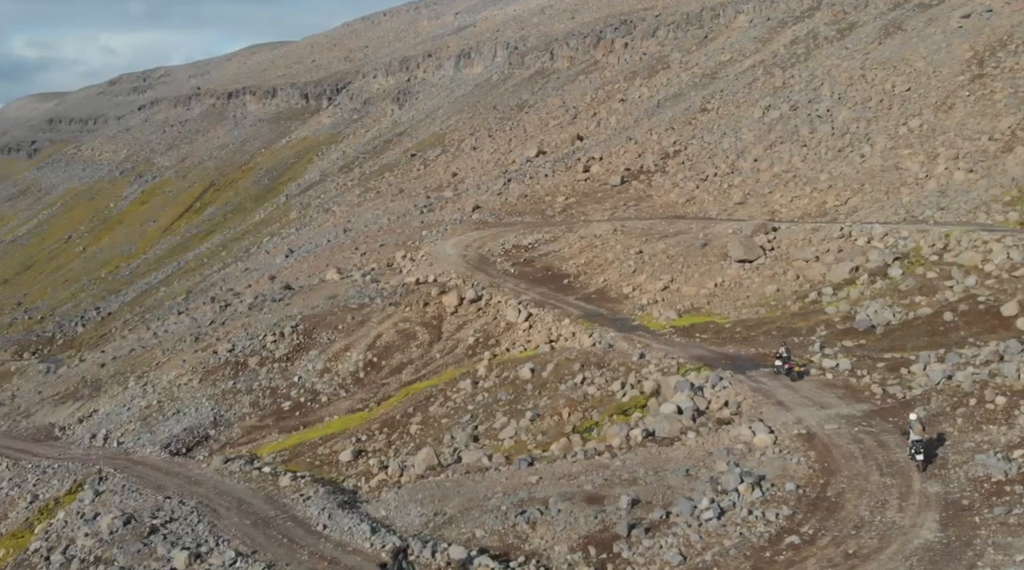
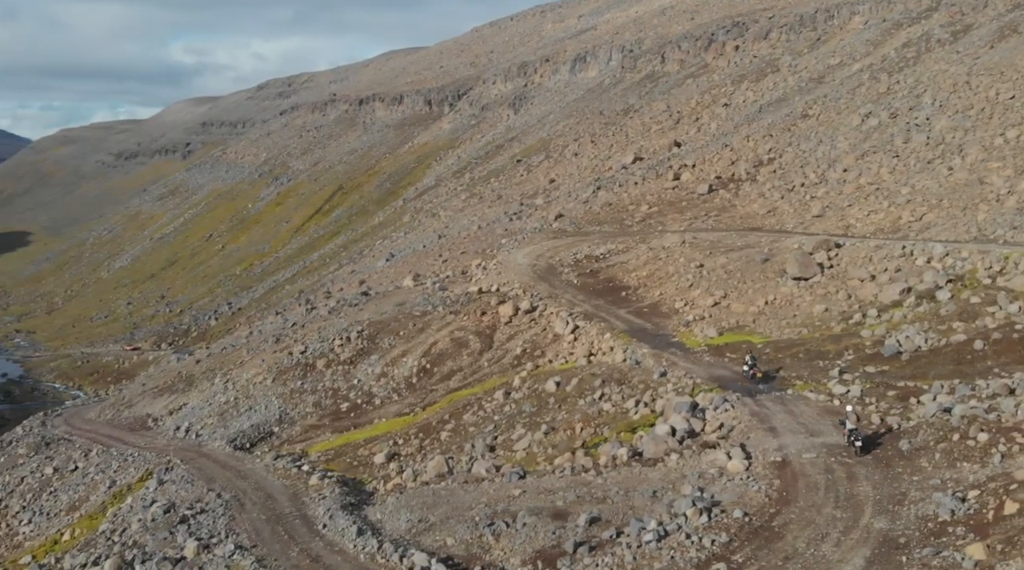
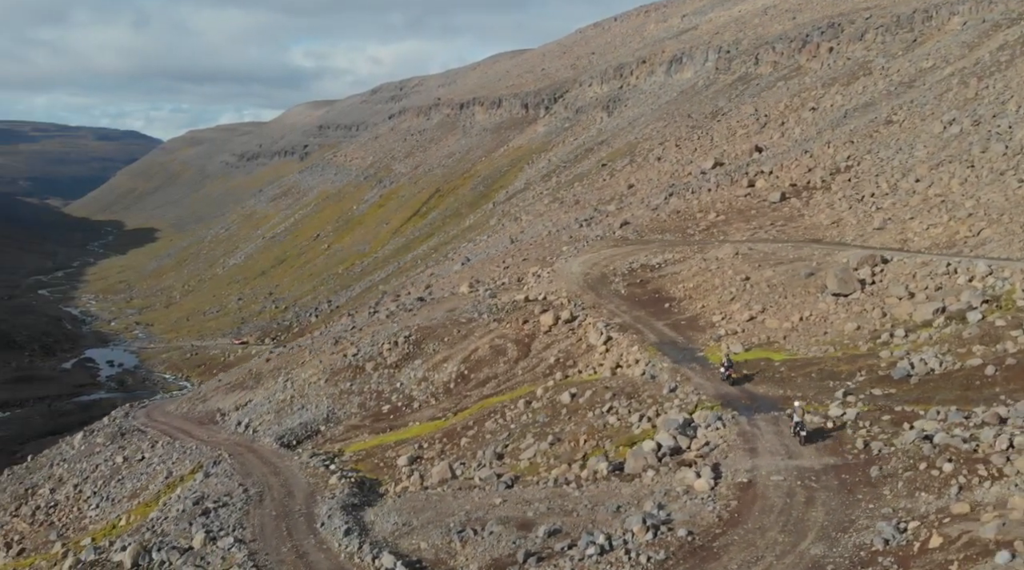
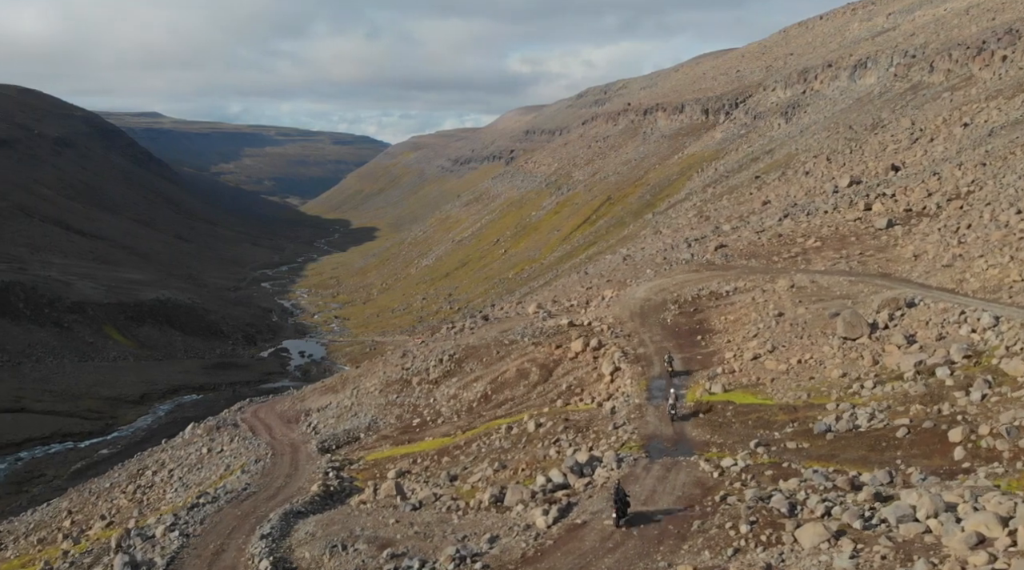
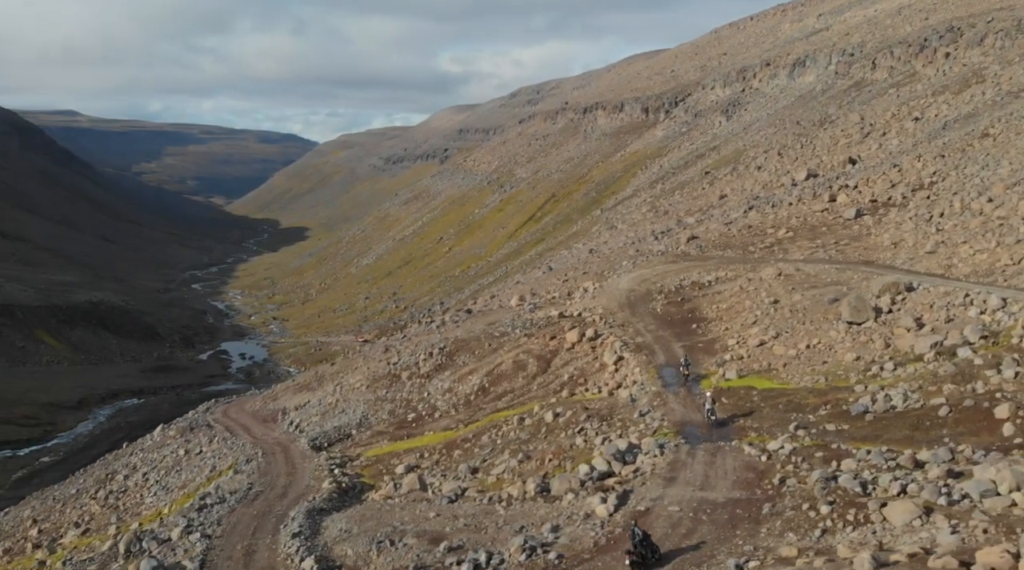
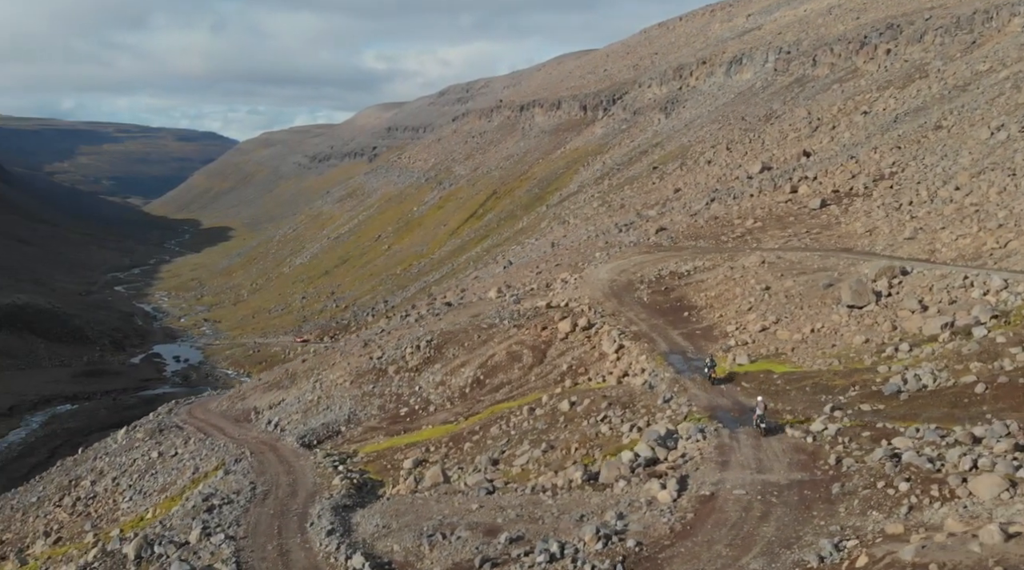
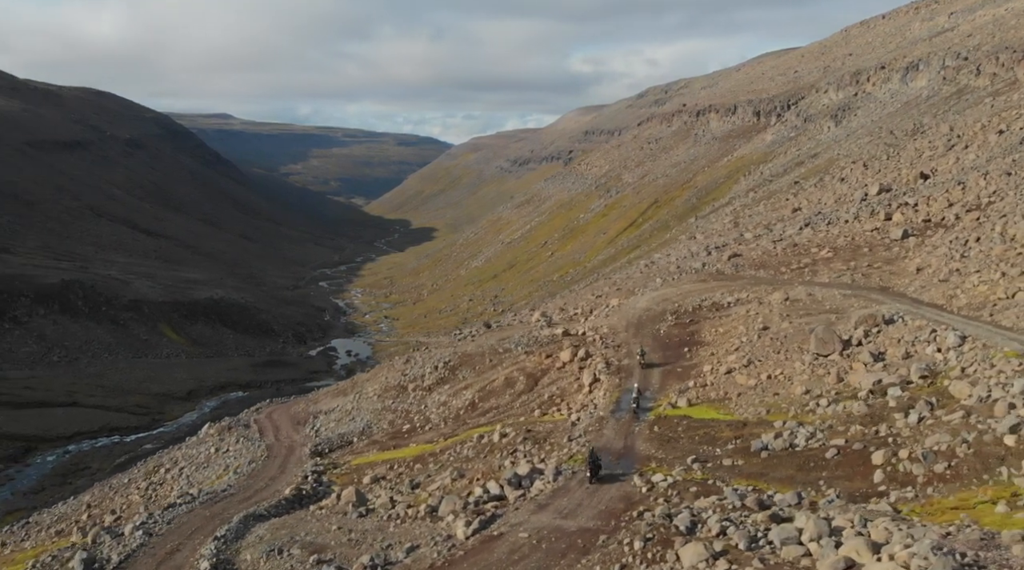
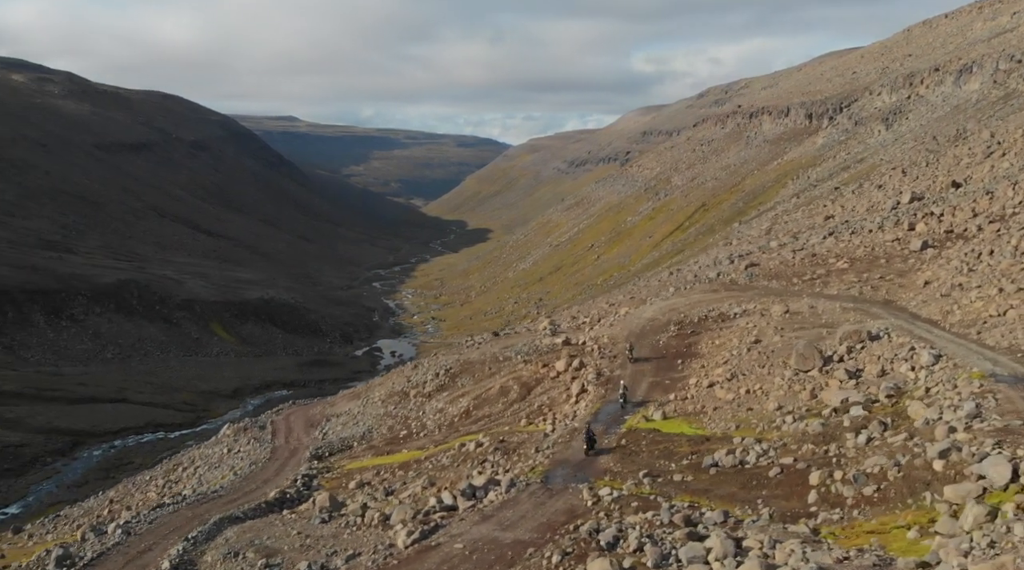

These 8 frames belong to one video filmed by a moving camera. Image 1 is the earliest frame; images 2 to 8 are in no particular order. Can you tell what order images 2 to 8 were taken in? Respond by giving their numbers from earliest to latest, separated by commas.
2, 3, 6, 5, 4, 7, 8
